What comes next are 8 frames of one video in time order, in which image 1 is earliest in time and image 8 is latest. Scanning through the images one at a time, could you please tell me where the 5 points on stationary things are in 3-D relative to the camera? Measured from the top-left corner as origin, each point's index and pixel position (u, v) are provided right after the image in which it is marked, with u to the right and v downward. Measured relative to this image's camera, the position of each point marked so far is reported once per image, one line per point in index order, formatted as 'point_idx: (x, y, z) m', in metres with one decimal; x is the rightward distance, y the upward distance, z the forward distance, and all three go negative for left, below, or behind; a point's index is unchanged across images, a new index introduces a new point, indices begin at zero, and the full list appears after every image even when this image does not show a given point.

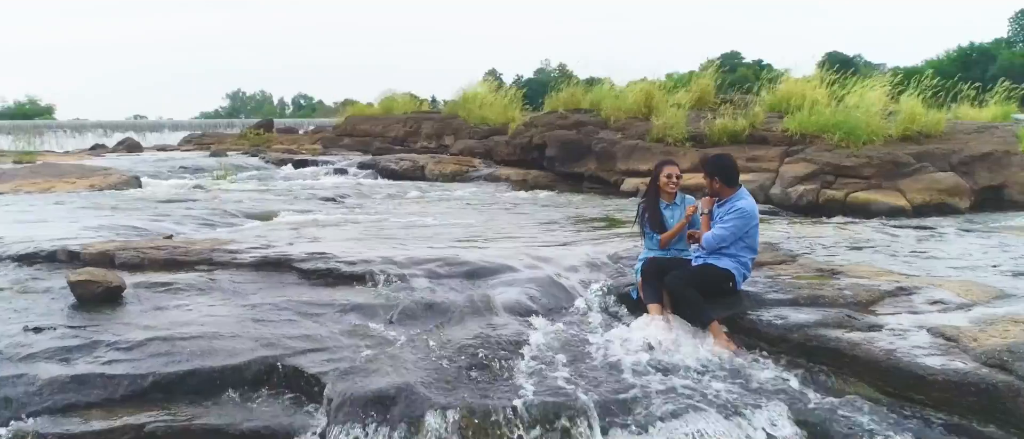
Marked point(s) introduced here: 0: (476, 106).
0: (-0.8, +2.4, +19.4) m
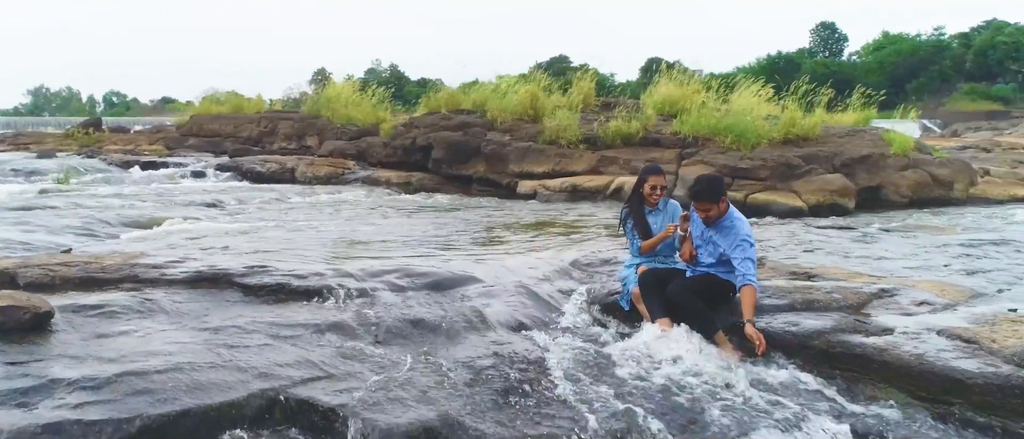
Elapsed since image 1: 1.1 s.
0: (-3.5, +2.3, +18.7) m
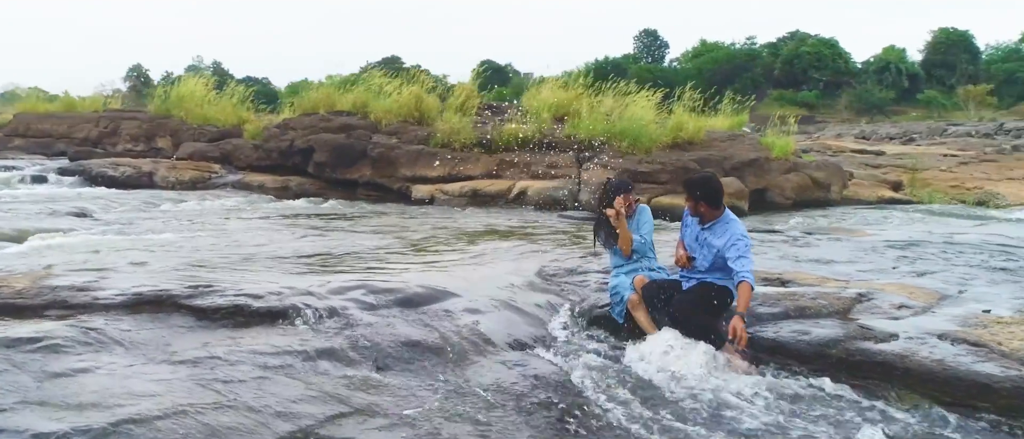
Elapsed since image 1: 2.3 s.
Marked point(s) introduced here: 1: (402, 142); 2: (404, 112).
0: (-6.1, +2.2, +17.5) m
1: (-1.5, +1.0, +12.1) m
2: (-1.5, +1.5, +13.0) m
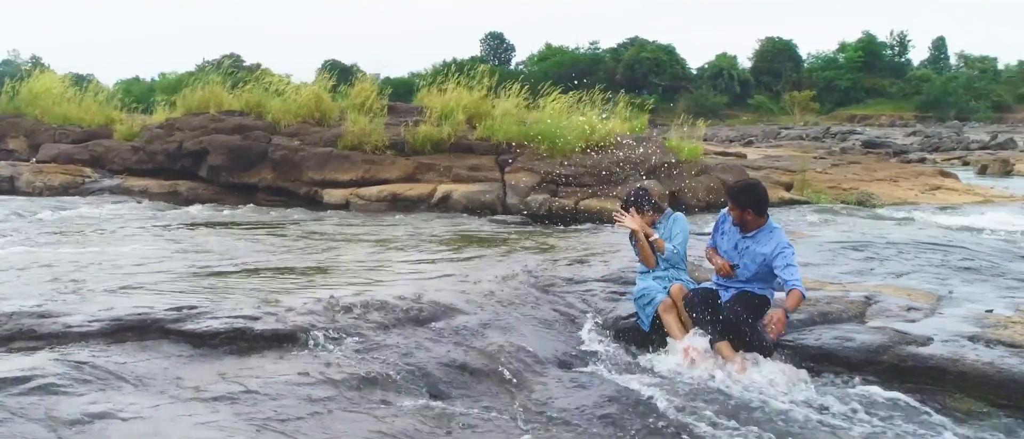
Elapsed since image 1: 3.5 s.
0: (-8.0, +2.0, +16.0) m
1: (-2.6, +1.0, +11.5) m
2: (-2.8, +1.5, +12.4) m
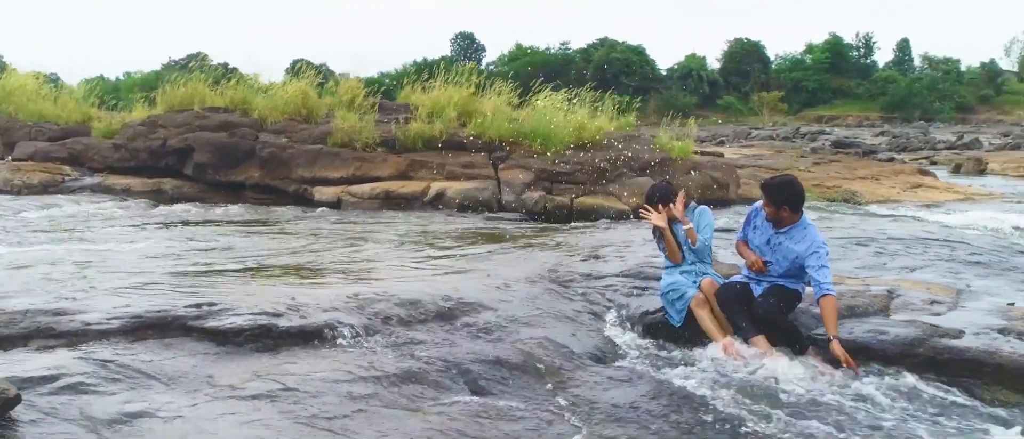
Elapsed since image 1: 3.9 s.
0: (-8.3, +2.1, +15.7) m
1: (-2.7, +1.0, +11.3) m
2: (-3.0, +1.5, +12.2) m
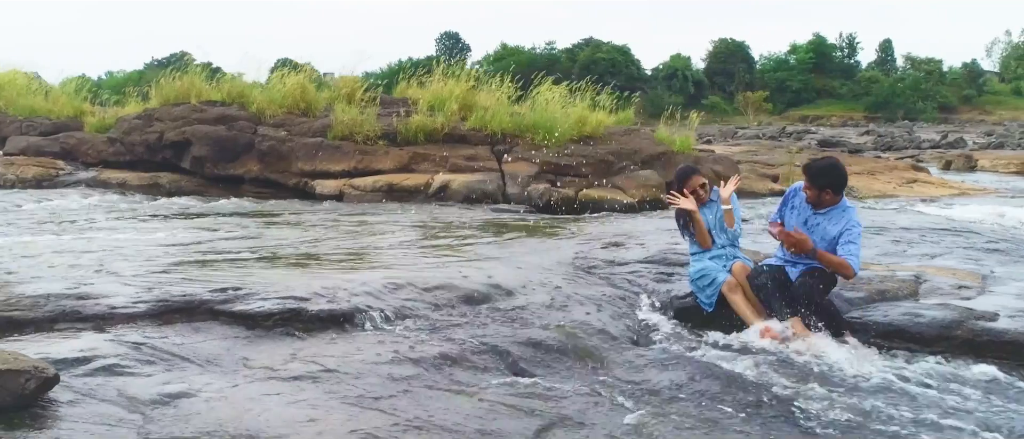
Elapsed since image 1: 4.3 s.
0: (-8.4, +2.1, +15.5) m
1: (-2.7, +1.0, +11.2) m
2: (-3.0, +1.6, +12.1) m
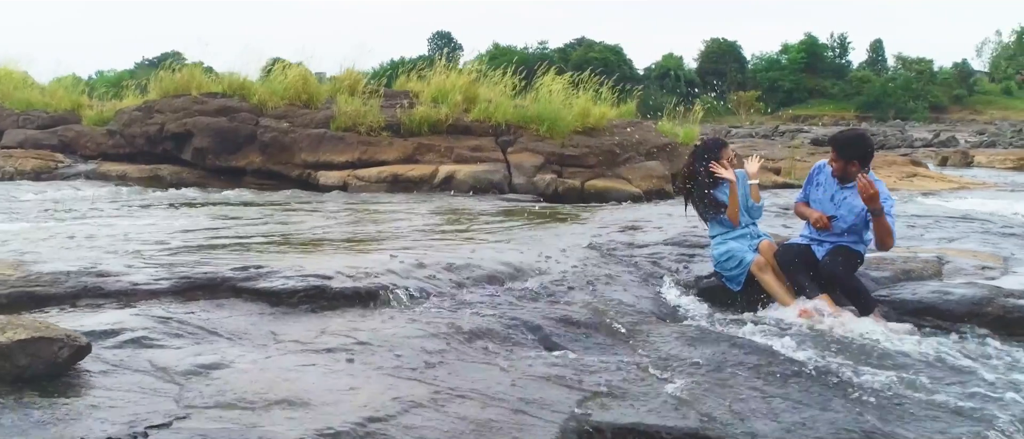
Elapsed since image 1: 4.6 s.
0: (-8.3, +2.2, +15.3) m
1: (-2.6, +1.1, +11.1) m
2: (-2.9, +1.7, +12.0) m
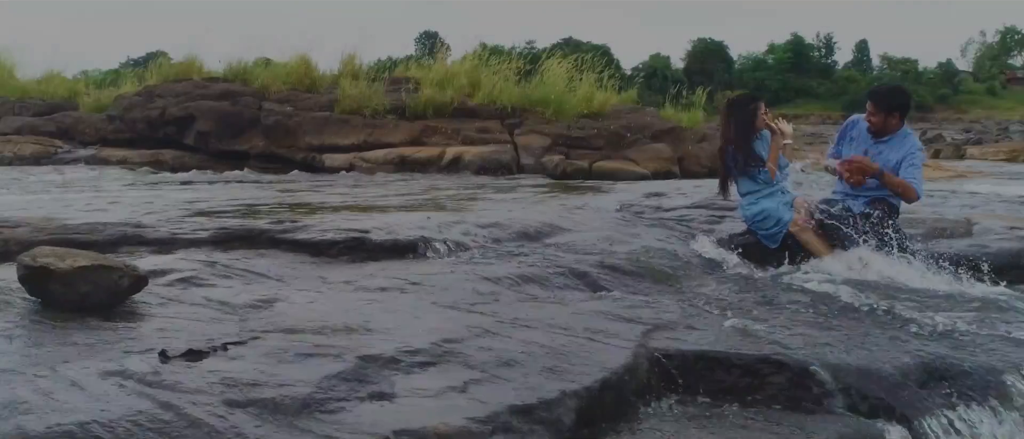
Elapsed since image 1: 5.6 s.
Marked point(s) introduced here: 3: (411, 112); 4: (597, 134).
0: (-8.3, +2.4, +15.2) m
1: (-2.6, +1.3, +11.1) m
2: (-2.9, +1.8, +11.9) m
3: (-1.2, +1.3, +10.9) m
4: (+1.0, +1.0, +10.3) m
